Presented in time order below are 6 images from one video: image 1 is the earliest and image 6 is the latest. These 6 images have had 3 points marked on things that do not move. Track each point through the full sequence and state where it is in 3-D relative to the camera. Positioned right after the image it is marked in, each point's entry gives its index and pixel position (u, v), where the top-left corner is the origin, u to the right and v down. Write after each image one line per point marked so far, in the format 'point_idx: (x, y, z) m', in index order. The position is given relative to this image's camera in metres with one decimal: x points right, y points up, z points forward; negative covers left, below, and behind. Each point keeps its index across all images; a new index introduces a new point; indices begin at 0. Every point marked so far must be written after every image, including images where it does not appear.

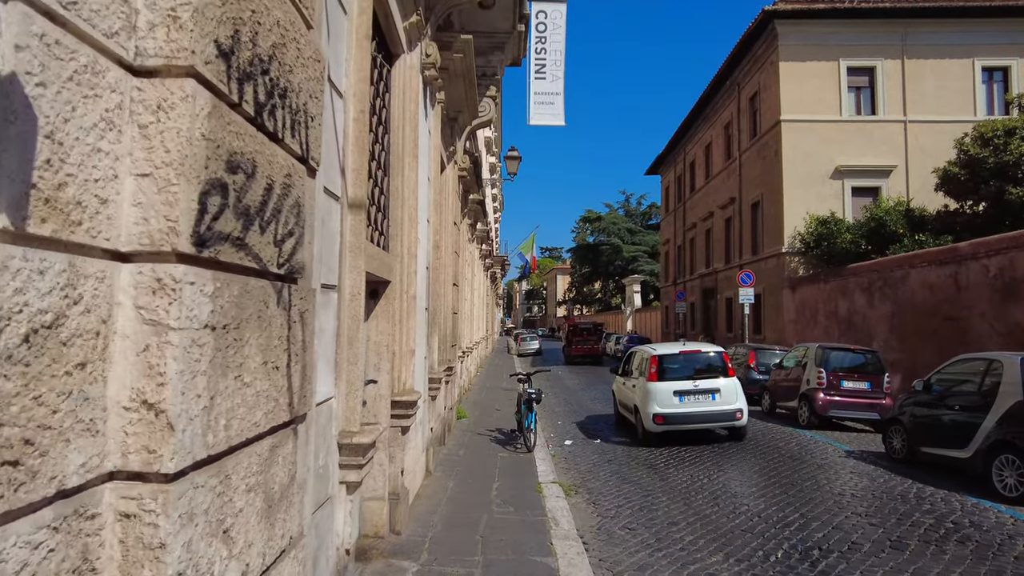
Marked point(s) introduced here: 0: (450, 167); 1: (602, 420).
0: (-1.0, +1.9, +9.9) m
1: (+1.9, -2.7, +12.5) m
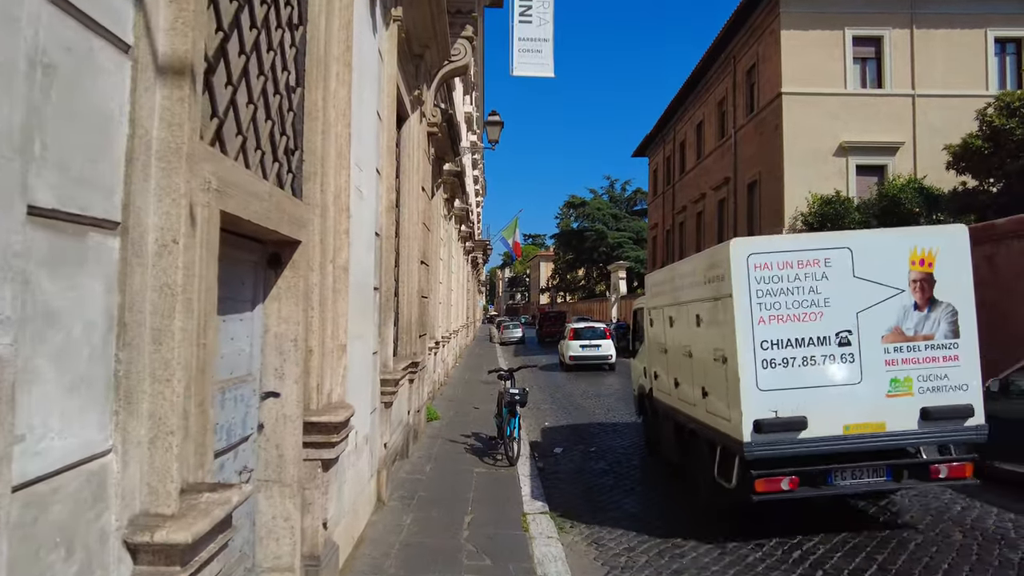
0: (-1.3, +2.2, +8.1) m
1: (+1.5, -2.3, +10.9) m
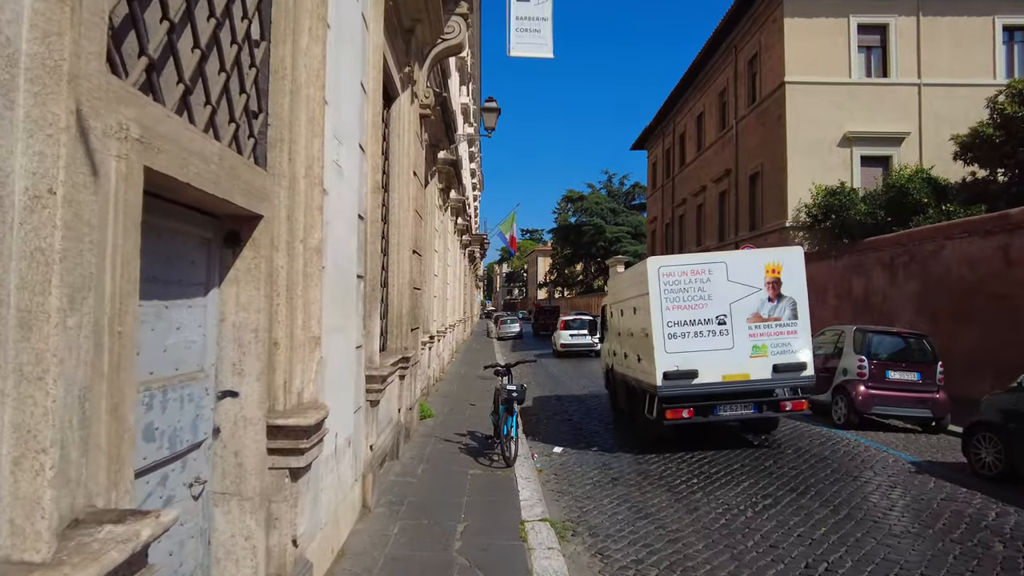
0: (-1.3, +2.3, +7.6) m
1: (+1.5, -2.2, +10.4) m
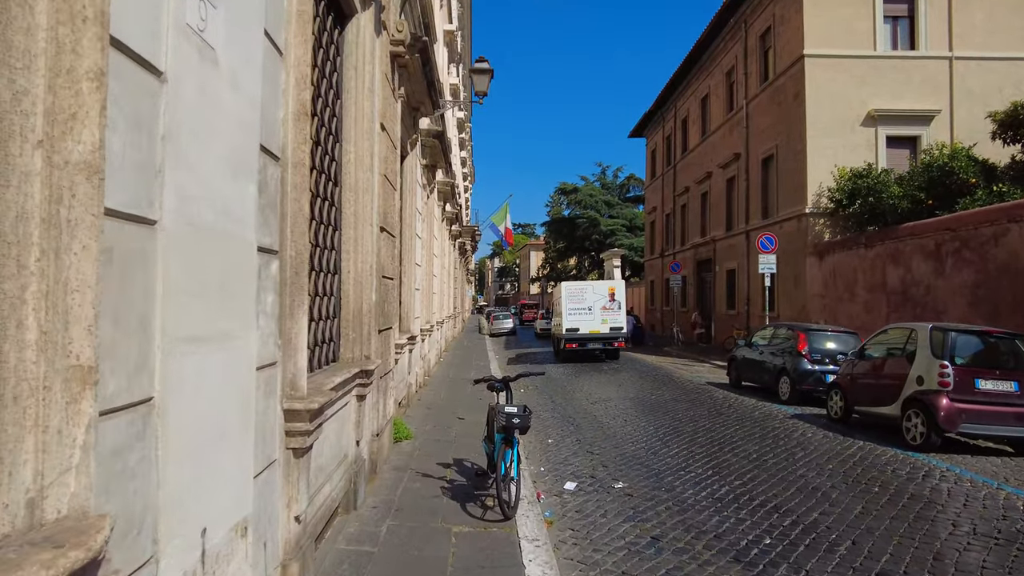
0: (-1.3, +2.4, +5.6) m
1: (+1.4, -2.1, +8.5) m
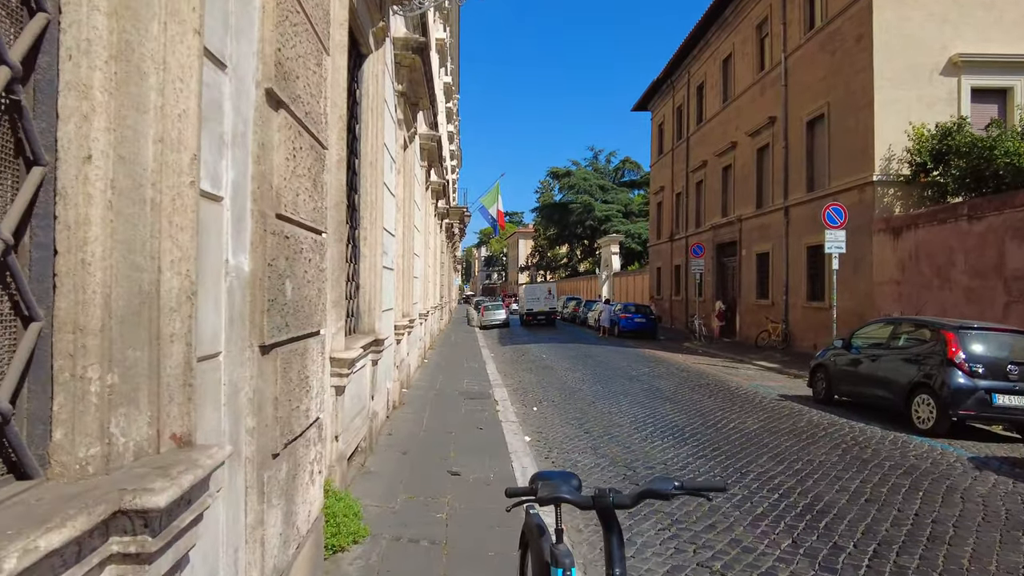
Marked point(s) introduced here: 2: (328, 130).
0: (-1.0, +2.6, +1.8) m
1: (+1.7, -1.8, +4.8) m
2: (-1.1, +1.0, +3.9) m
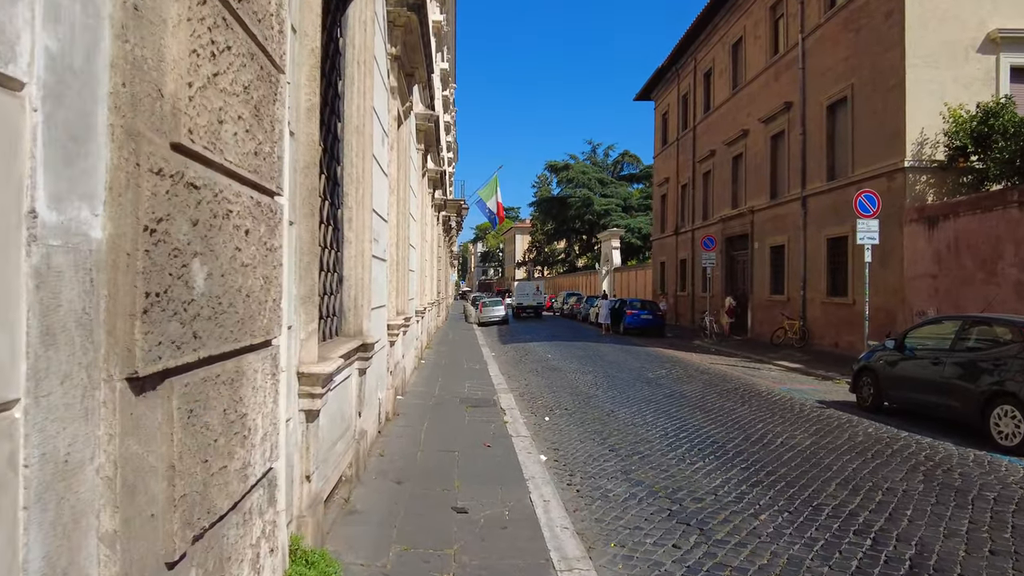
0: (-0.8, +2.6, +0.6) m
1: (+1.9, -1.8, +3.7) m
2: (-1.0, +1.0, +2.7) m
